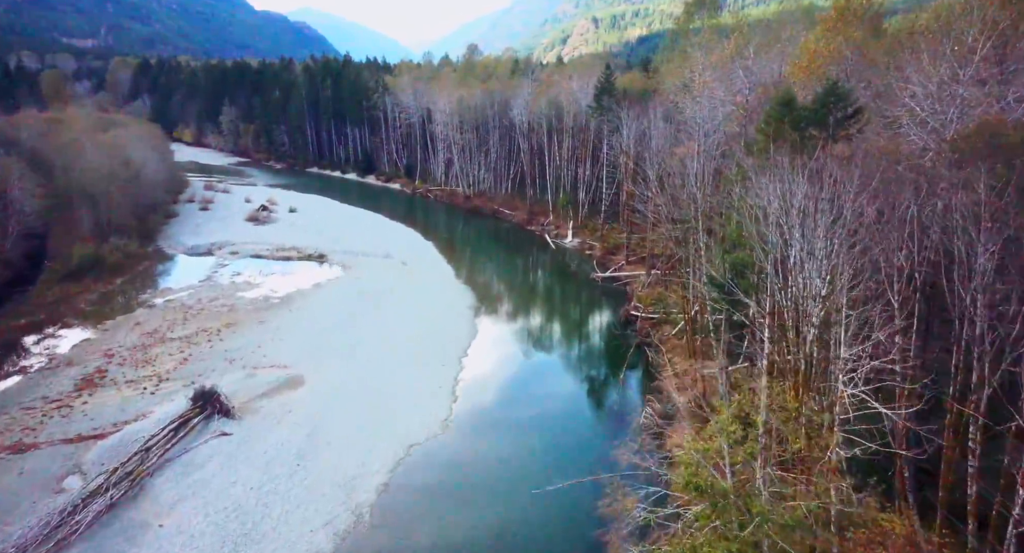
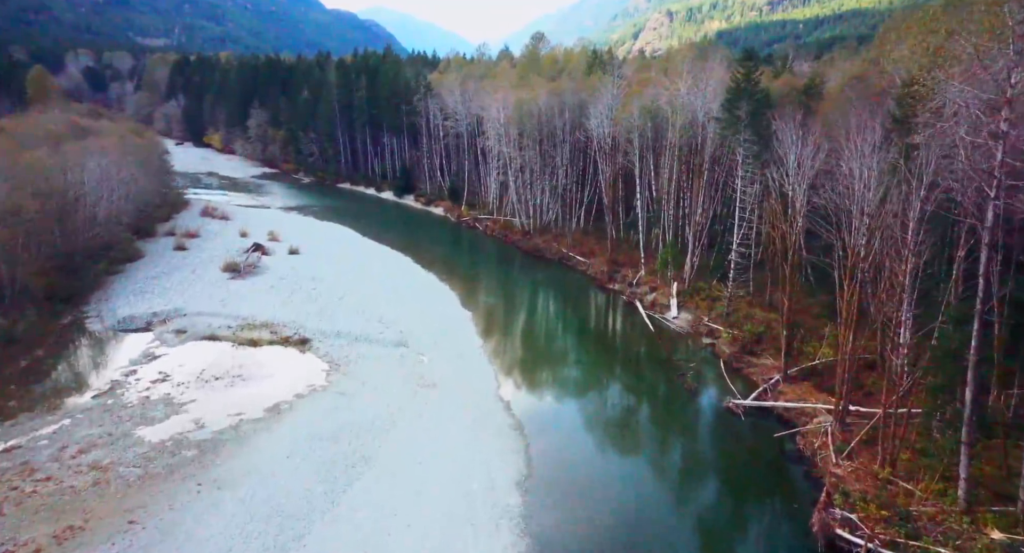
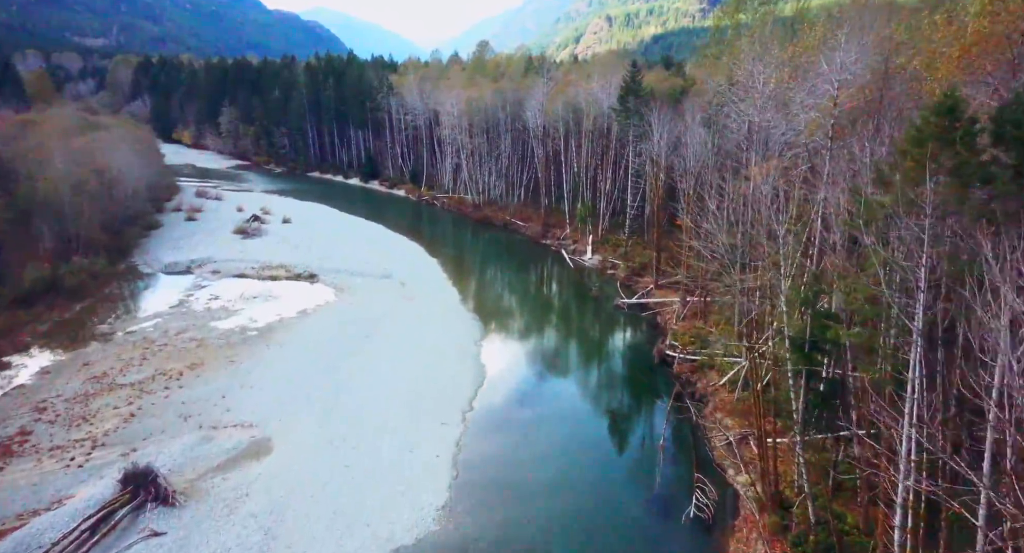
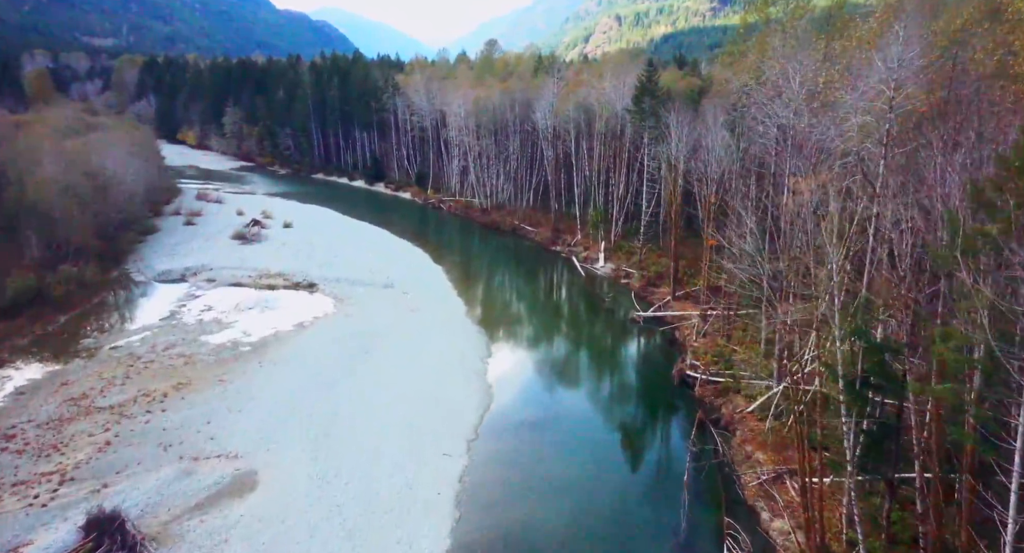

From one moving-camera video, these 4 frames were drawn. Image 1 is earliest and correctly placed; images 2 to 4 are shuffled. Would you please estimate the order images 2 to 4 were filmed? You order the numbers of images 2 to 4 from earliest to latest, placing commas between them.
3, 4, 2
